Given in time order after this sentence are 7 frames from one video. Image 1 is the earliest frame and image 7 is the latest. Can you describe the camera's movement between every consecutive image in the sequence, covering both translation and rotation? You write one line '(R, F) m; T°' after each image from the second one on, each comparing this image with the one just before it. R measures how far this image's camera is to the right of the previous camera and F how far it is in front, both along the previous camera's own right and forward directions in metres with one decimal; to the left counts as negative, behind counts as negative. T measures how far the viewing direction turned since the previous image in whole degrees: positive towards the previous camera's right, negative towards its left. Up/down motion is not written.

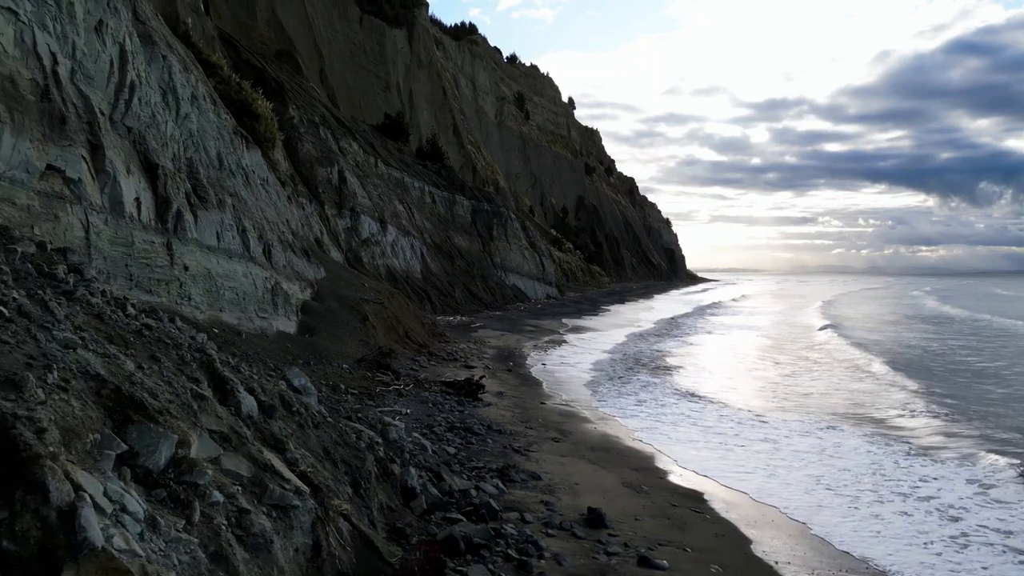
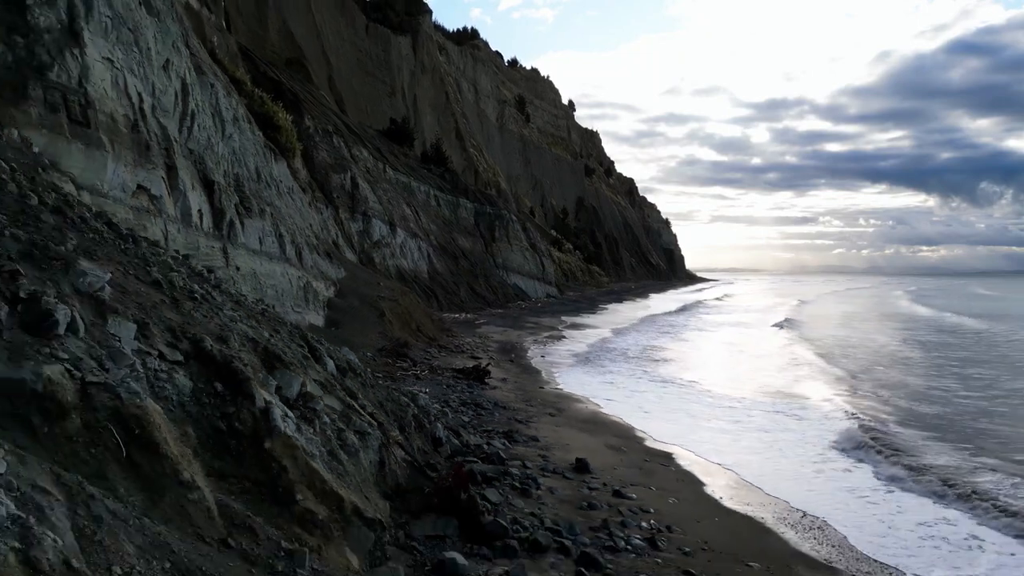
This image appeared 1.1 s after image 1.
(0.0, -1.4) m; 0°
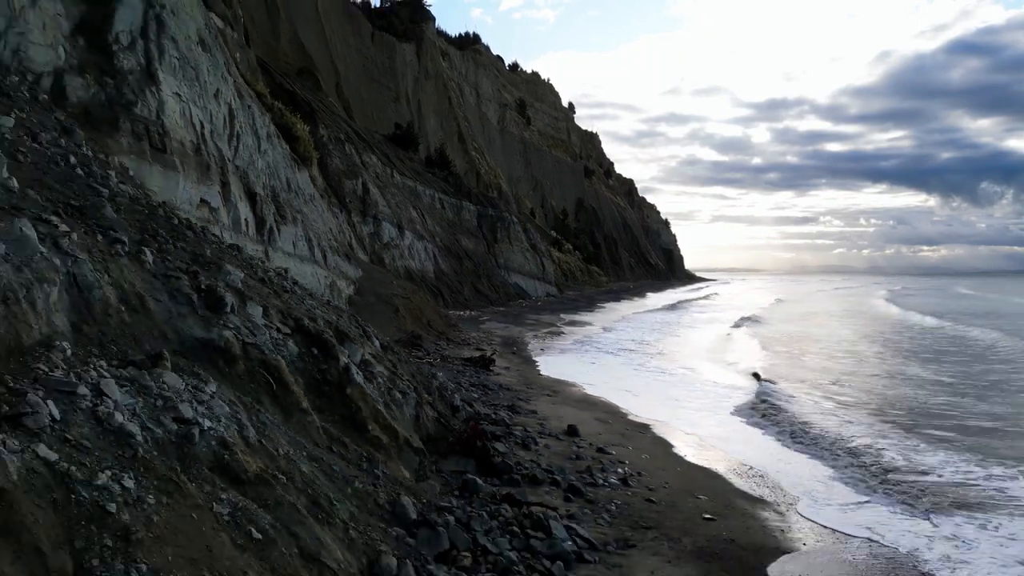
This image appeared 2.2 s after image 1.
(0.0, -1.5) m; 0°
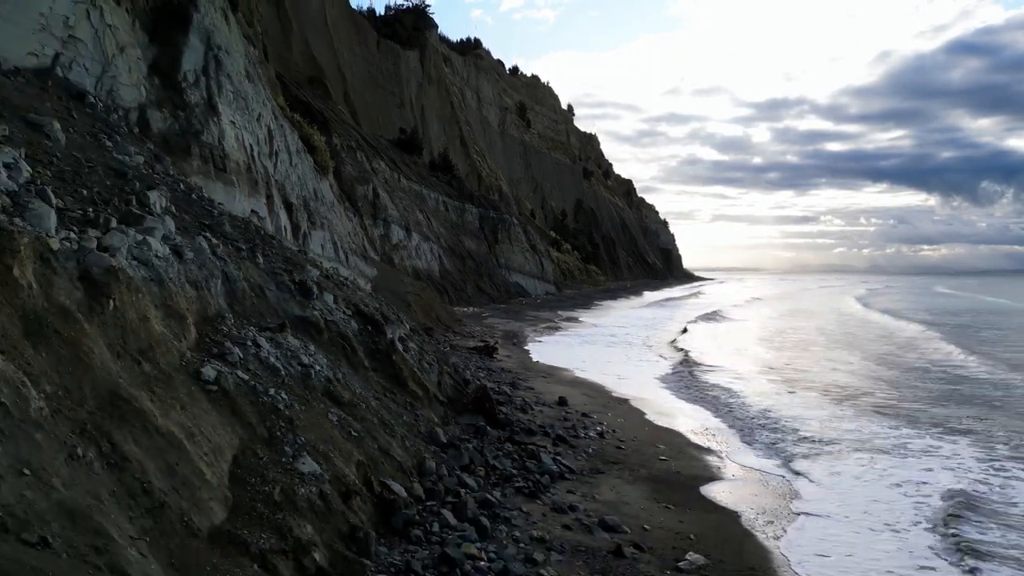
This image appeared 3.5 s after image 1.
(0.0, -1.8) m; 0°
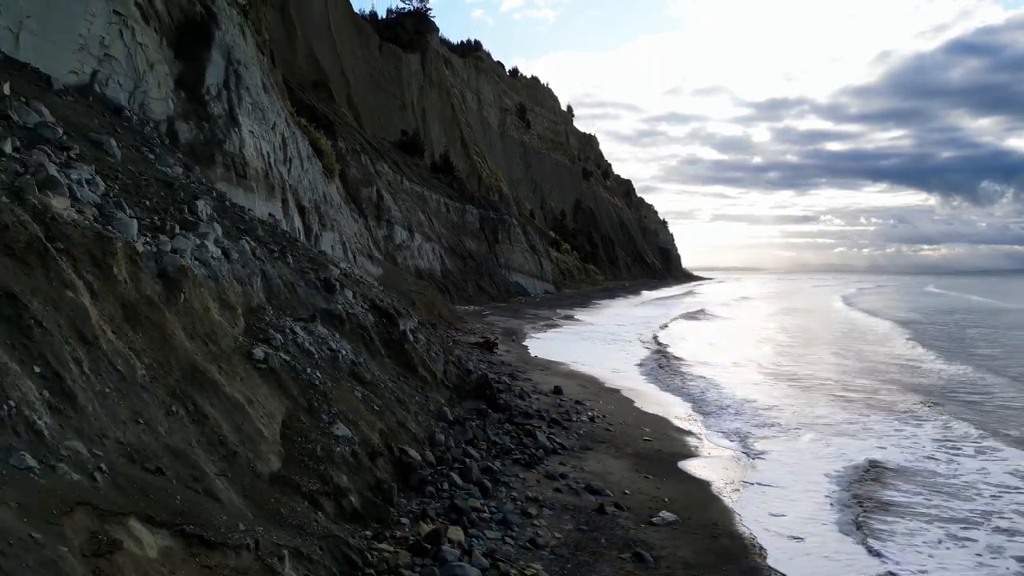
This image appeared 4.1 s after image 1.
(0.0, -0.8) m; 0°
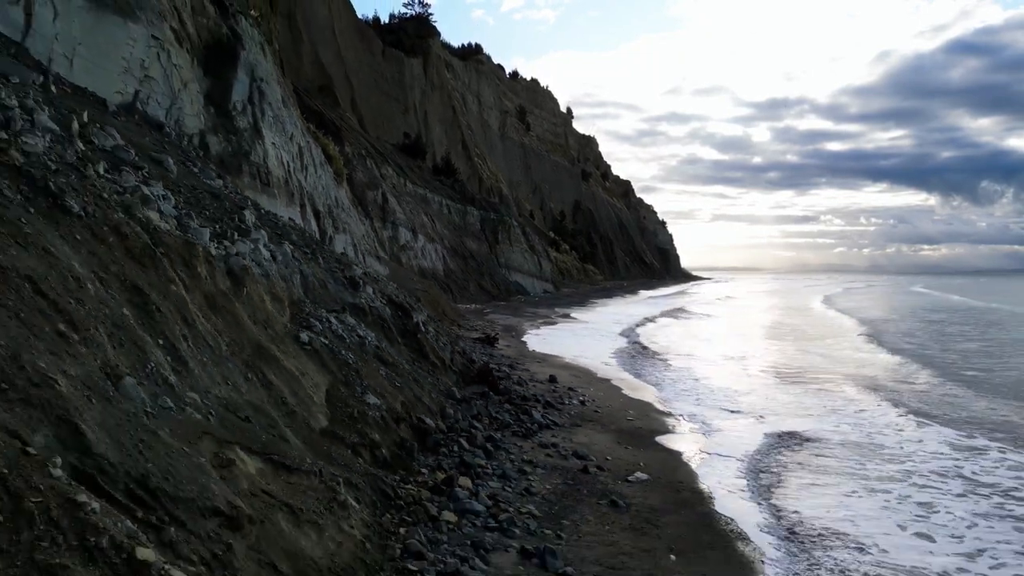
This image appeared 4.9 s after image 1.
(0.0, -1.1) m; 0°
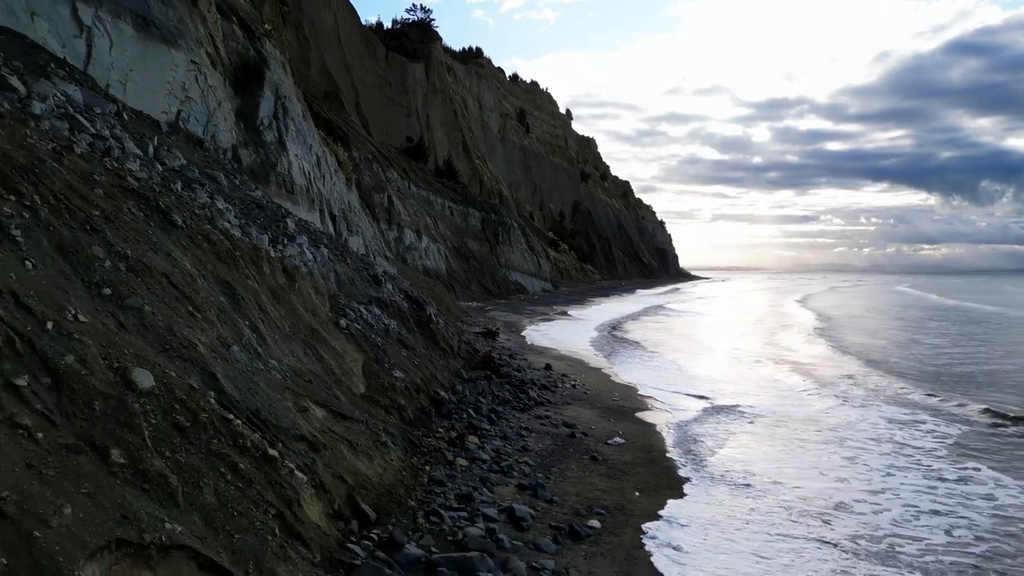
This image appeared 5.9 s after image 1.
(0.0, -1.4) m; 0°
